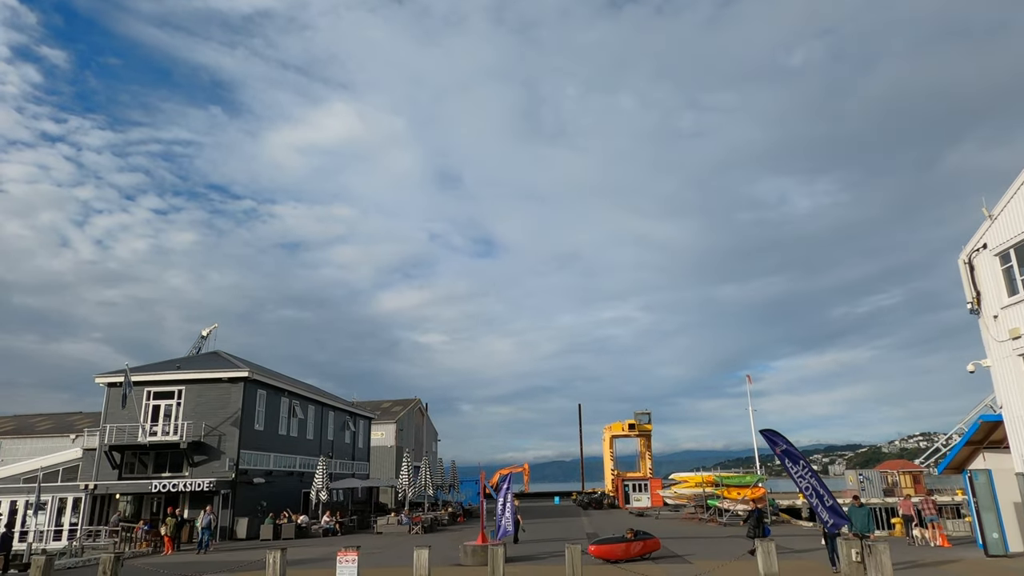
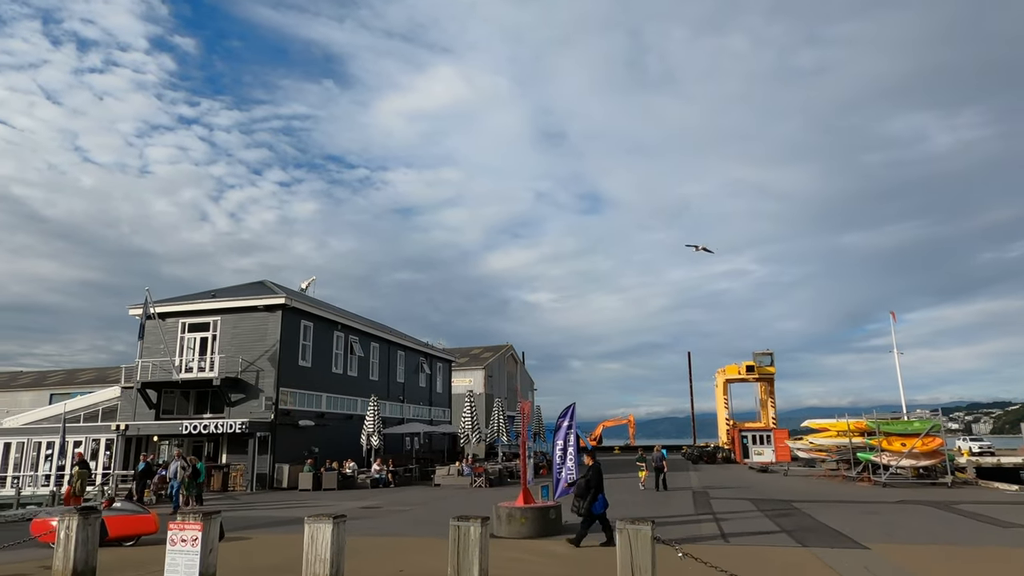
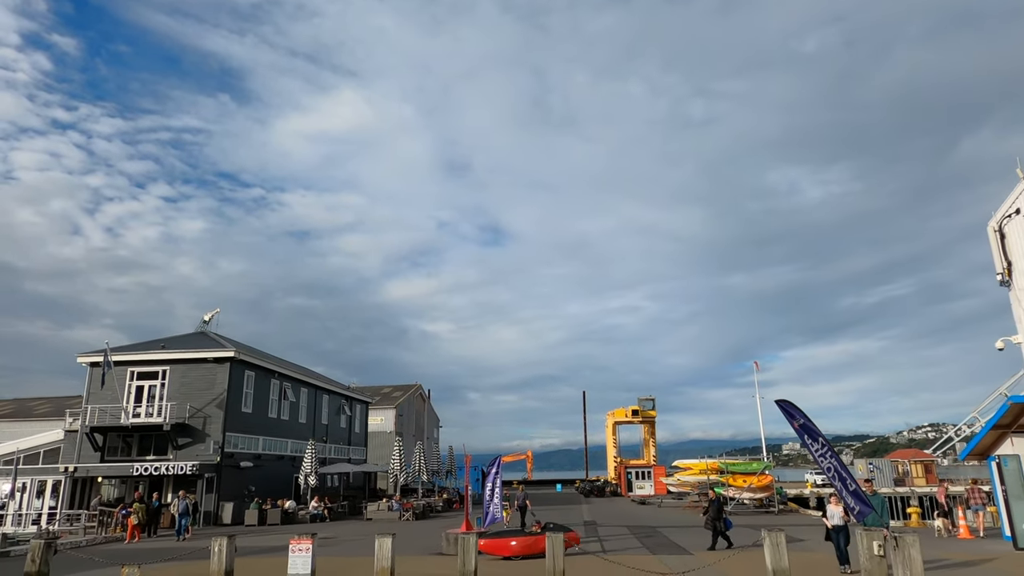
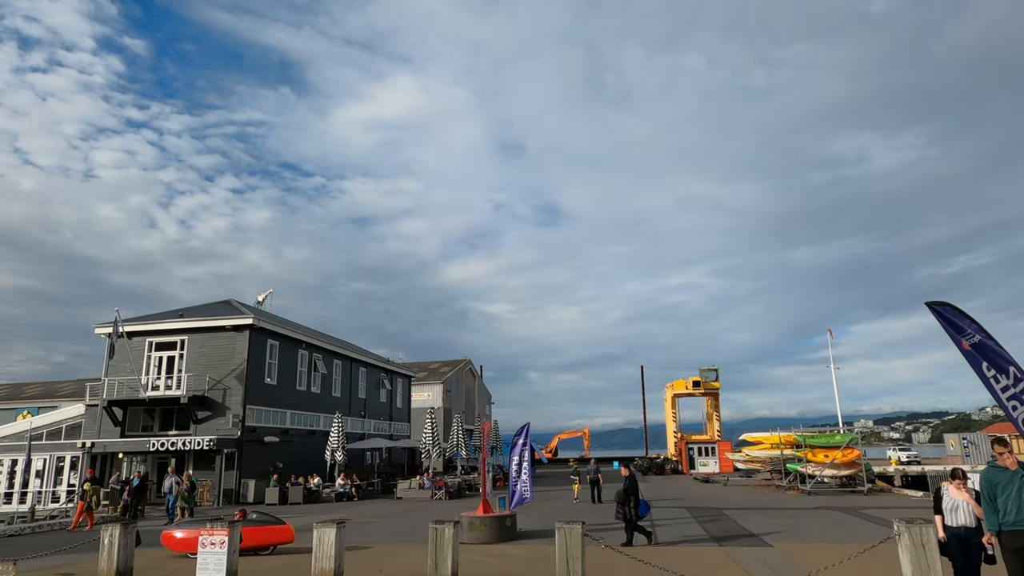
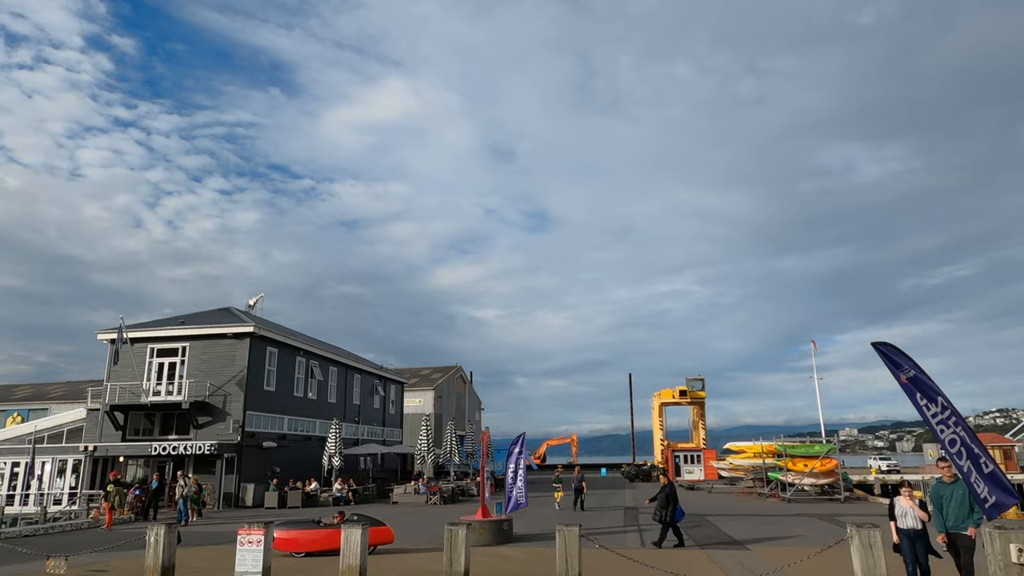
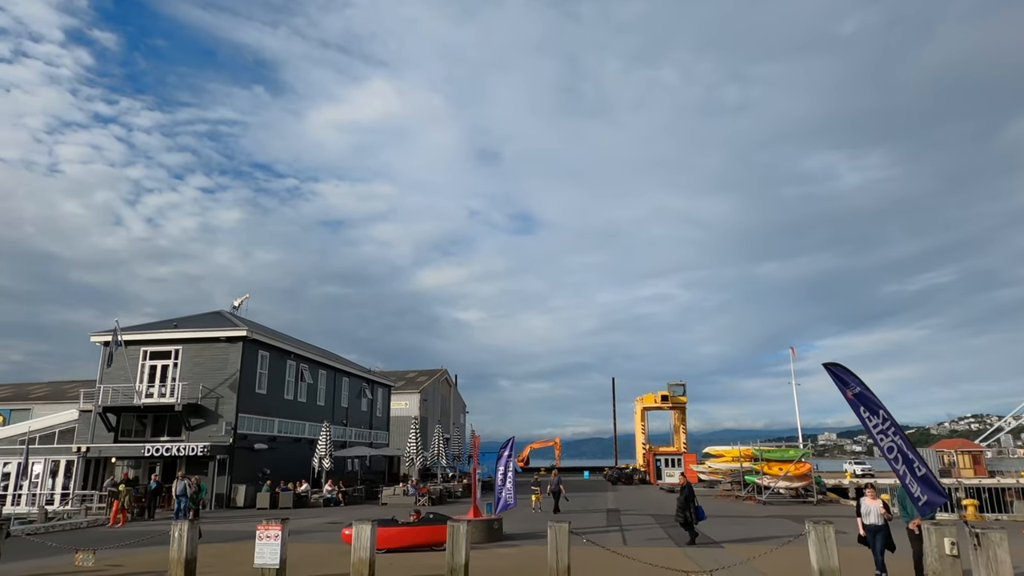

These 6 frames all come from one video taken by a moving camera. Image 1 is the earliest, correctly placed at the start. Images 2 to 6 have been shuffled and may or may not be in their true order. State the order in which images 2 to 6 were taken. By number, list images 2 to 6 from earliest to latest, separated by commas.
3, 6, 5, 4, 2
